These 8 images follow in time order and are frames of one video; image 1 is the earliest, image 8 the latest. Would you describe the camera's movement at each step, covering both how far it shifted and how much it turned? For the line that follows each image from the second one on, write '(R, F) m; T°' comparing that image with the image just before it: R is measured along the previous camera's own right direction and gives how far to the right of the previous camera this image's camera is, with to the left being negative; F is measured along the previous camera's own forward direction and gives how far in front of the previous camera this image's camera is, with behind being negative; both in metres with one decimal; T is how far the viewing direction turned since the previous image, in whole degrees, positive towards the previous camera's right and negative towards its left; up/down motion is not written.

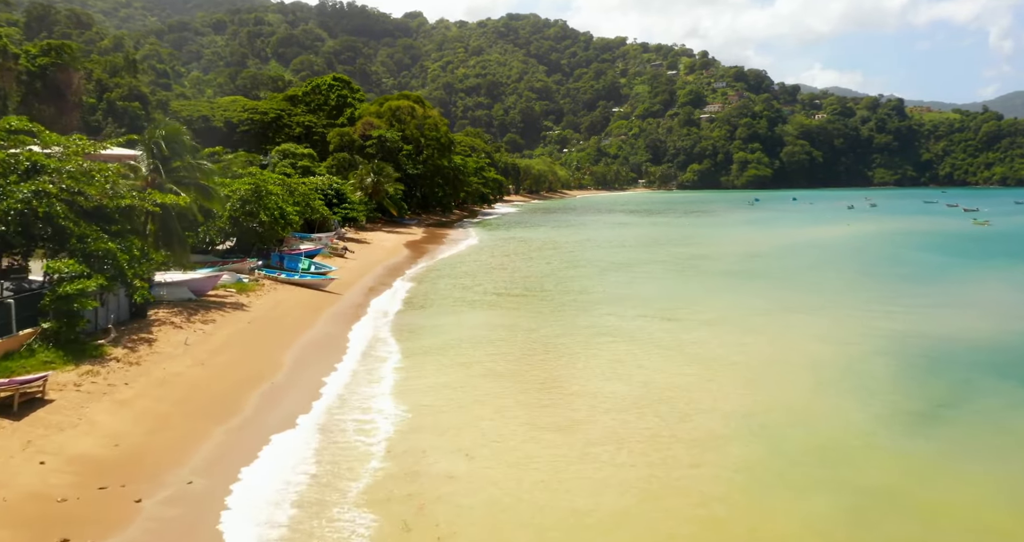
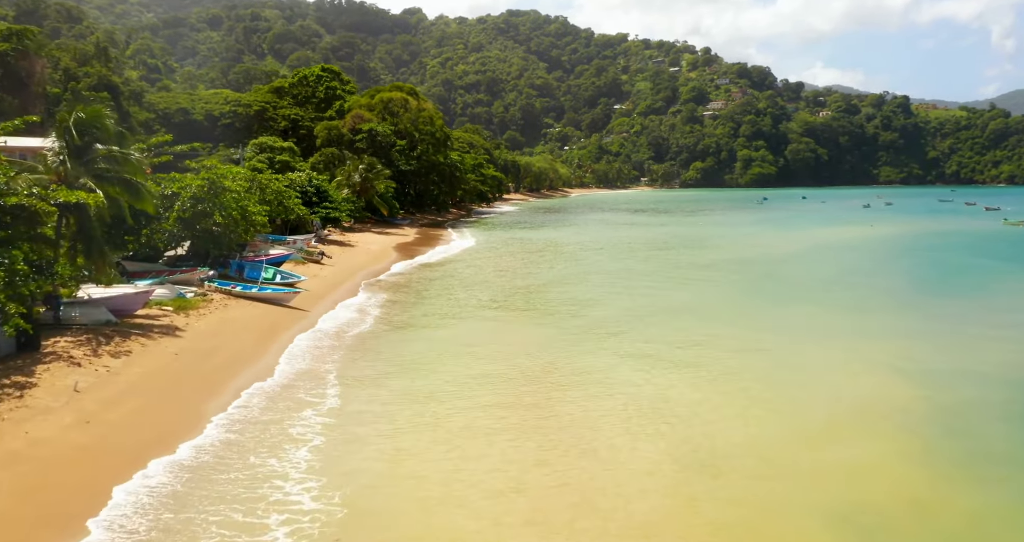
(+0.1, +4.0) m; 0°
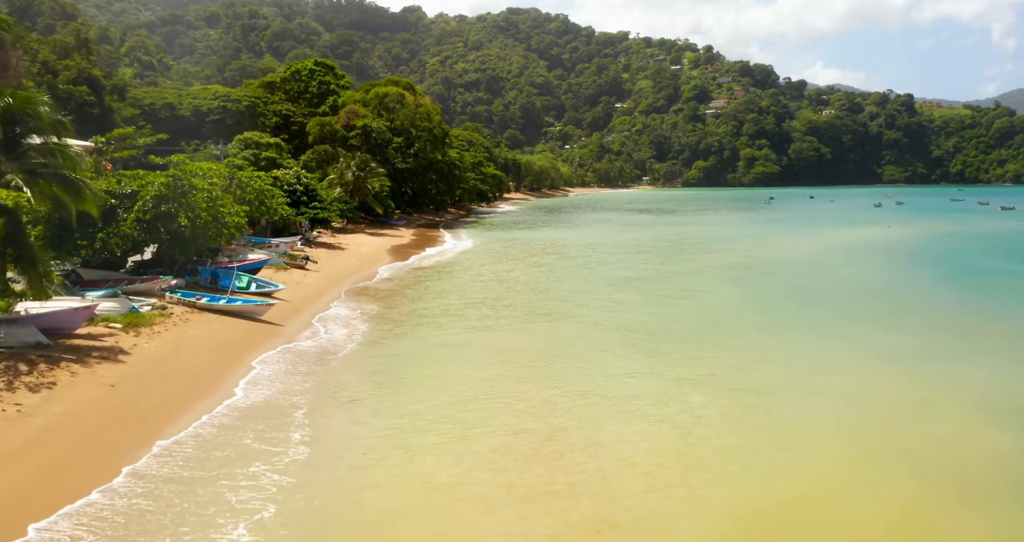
(-0.1, +2.5) m; 0°
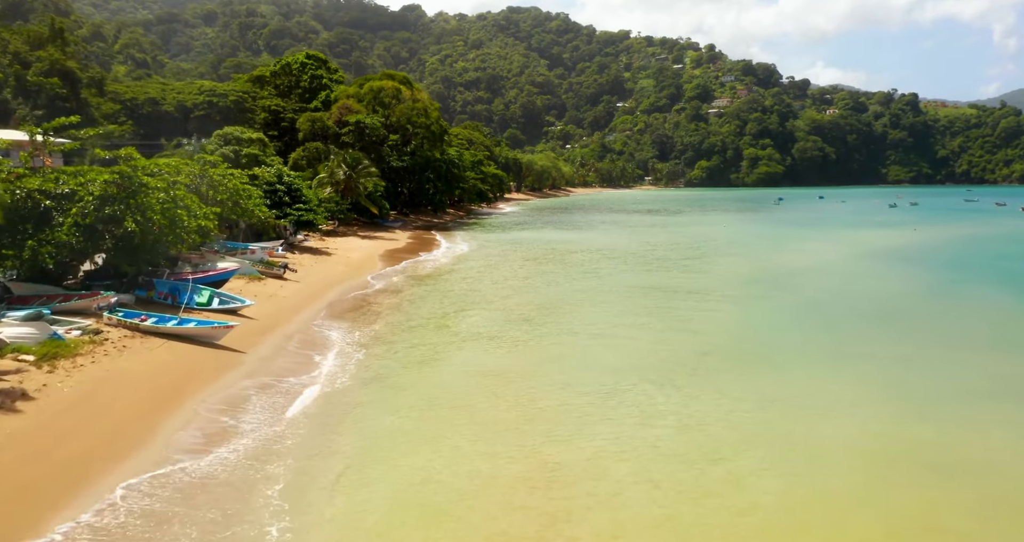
(-0.2, +3.1) m; 0°
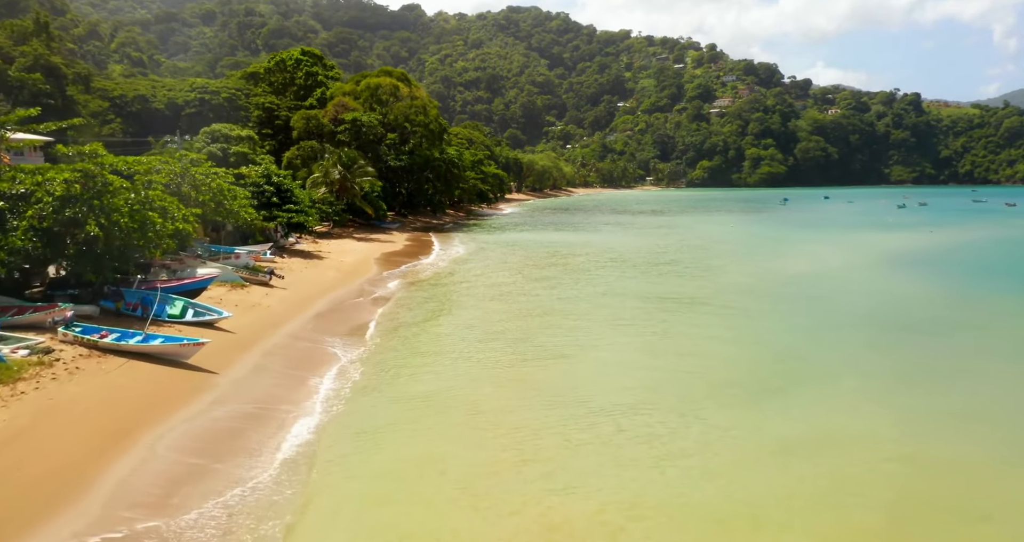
(-0.1, +1.7) m; 0°
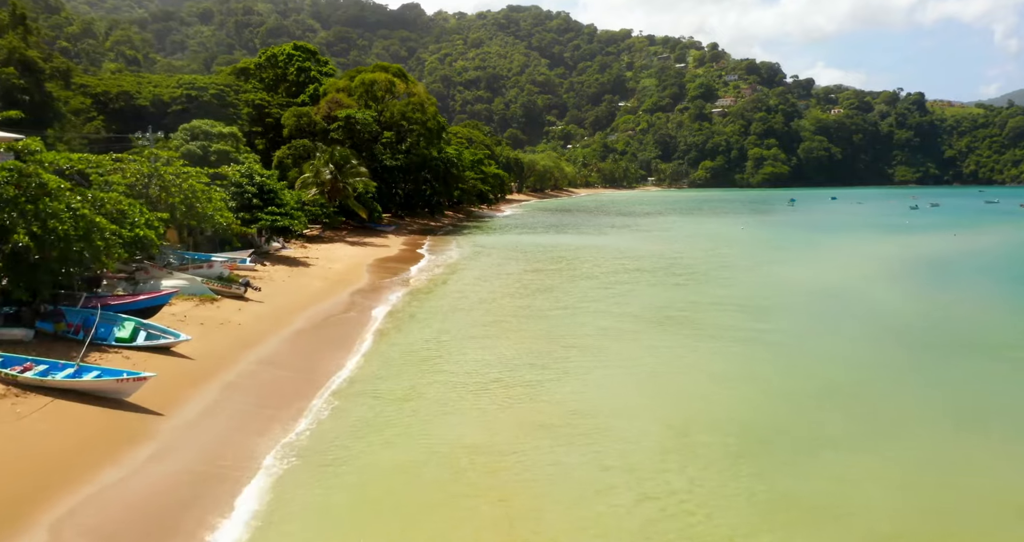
(-0.1, +2.4) m; 0°
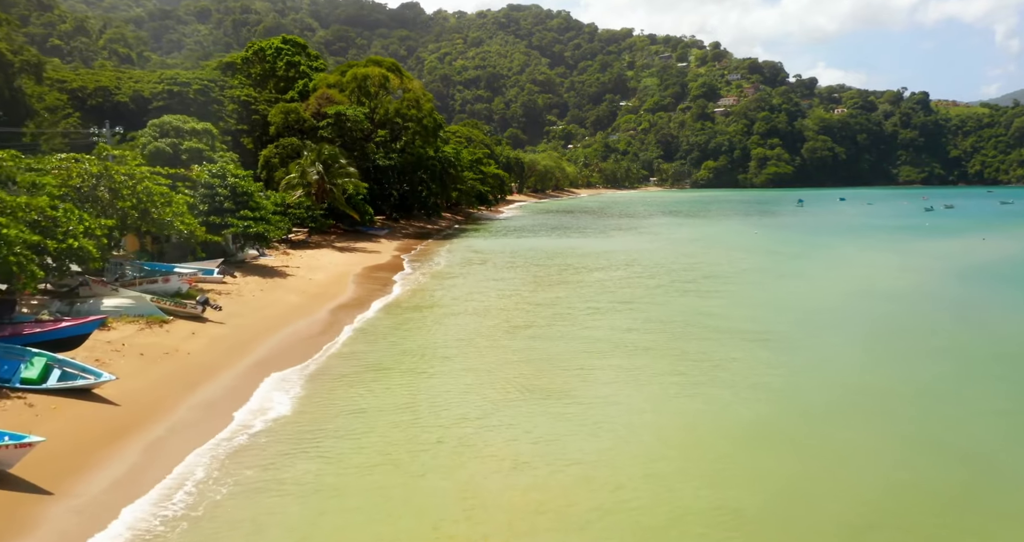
(0.0, +2.8) m; 0°
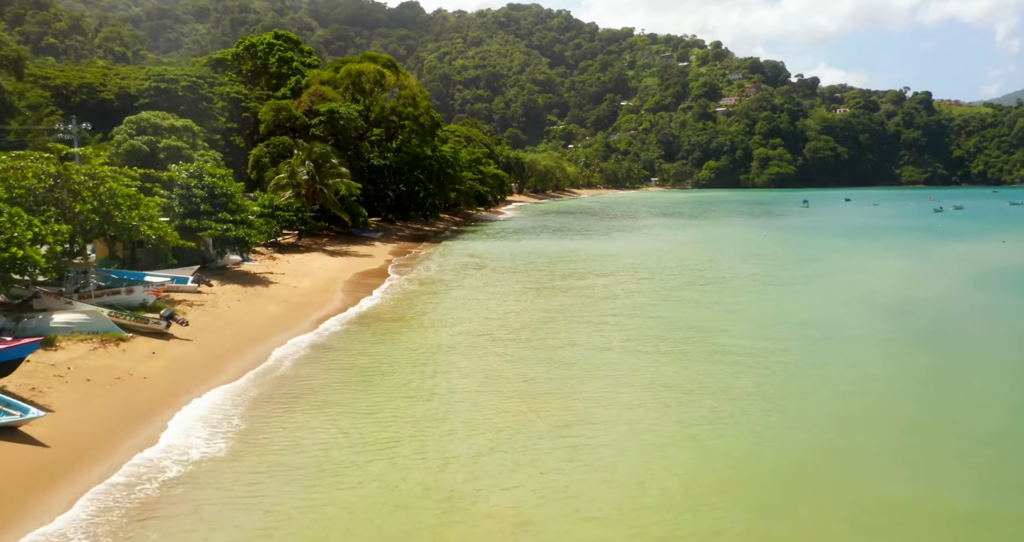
(0.0, +1.7) m; 0°
